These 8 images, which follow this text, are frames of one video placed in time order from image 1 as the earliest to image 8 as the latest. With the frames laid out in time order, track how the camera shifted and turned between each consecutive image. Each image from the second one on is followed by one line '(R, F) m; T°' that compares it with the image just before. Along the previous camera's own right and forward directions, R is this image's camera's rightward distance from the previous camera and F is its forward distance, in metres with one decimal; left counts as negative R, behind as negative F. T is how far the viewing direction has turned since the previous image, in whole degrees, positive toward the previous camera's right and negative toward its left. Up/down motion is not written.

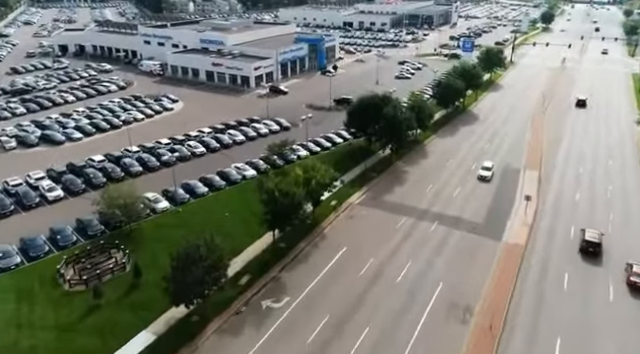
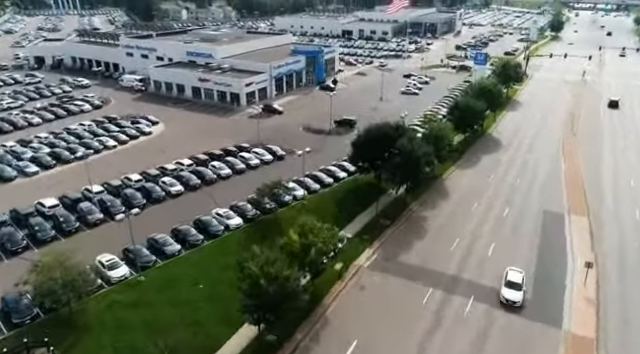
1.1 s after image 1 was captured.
(-0.1, +7.8) m; 0°
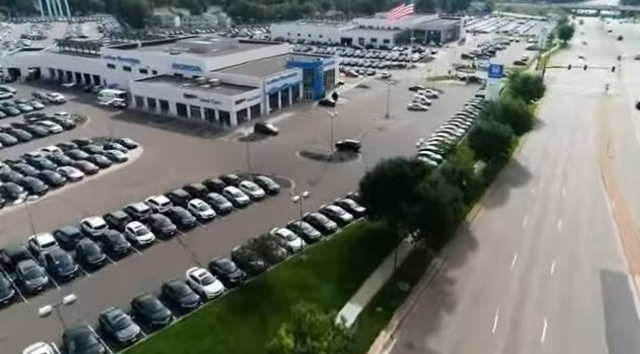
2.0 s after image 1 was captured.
(-0.2, +7.2) m; 0°
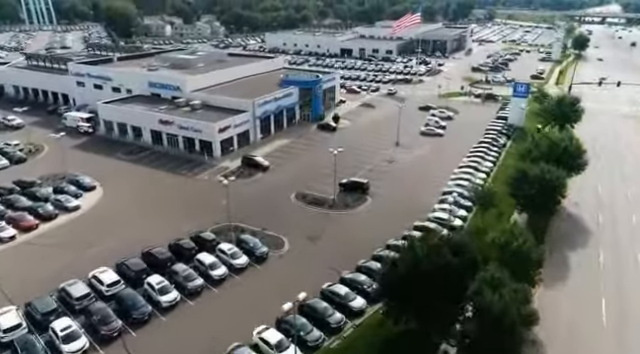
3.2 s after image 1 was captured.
(-0.2, +9.5) m; 0°
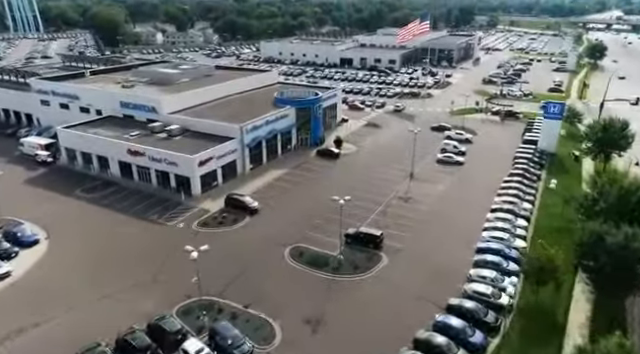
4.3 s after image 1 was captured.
(-0.3, +8.7) m; 0°
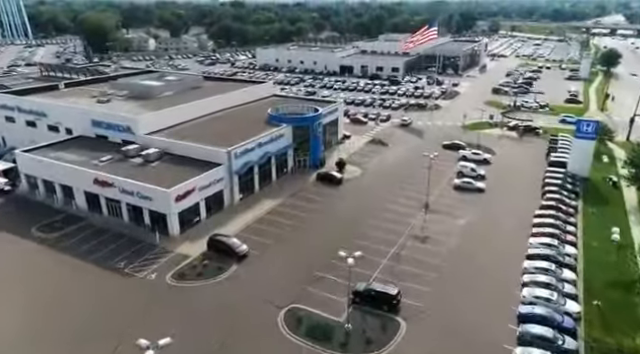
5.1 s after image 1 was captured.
(-0.2, +6.6) m; 0°
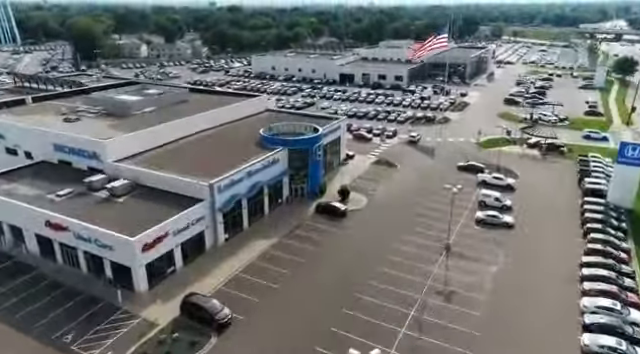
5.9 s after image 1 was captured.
(-0.2, +6.7) m; 0°
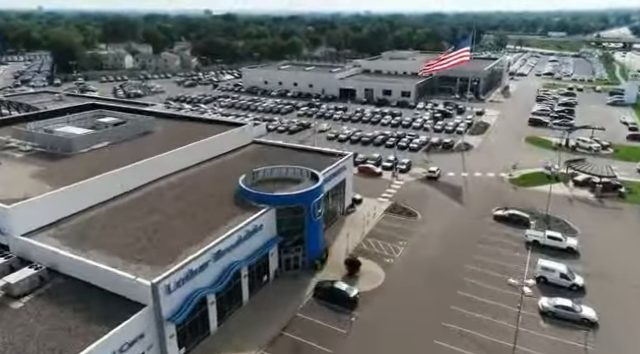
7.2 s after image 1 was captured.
(-0.2, +11.5) m; 0°
